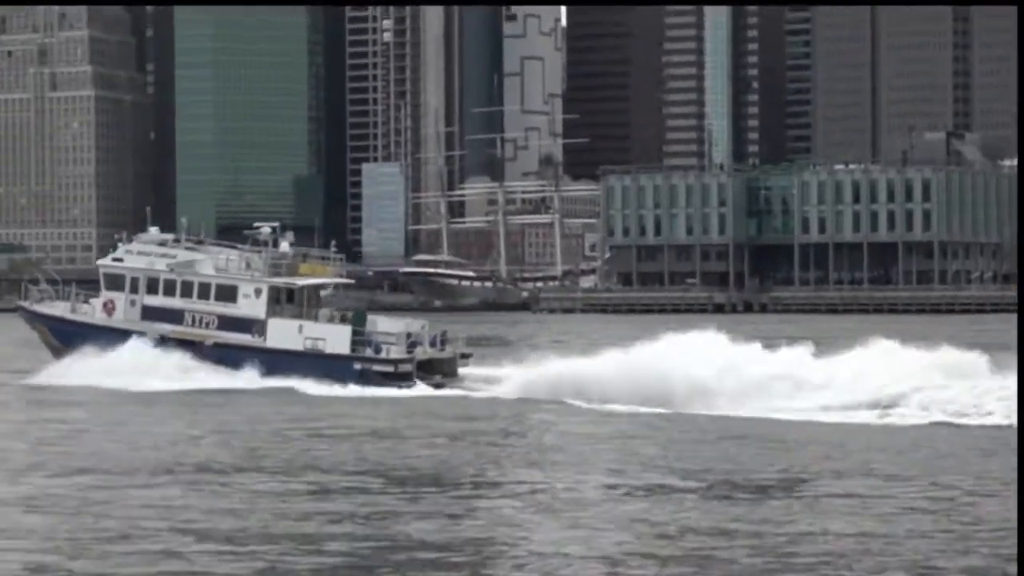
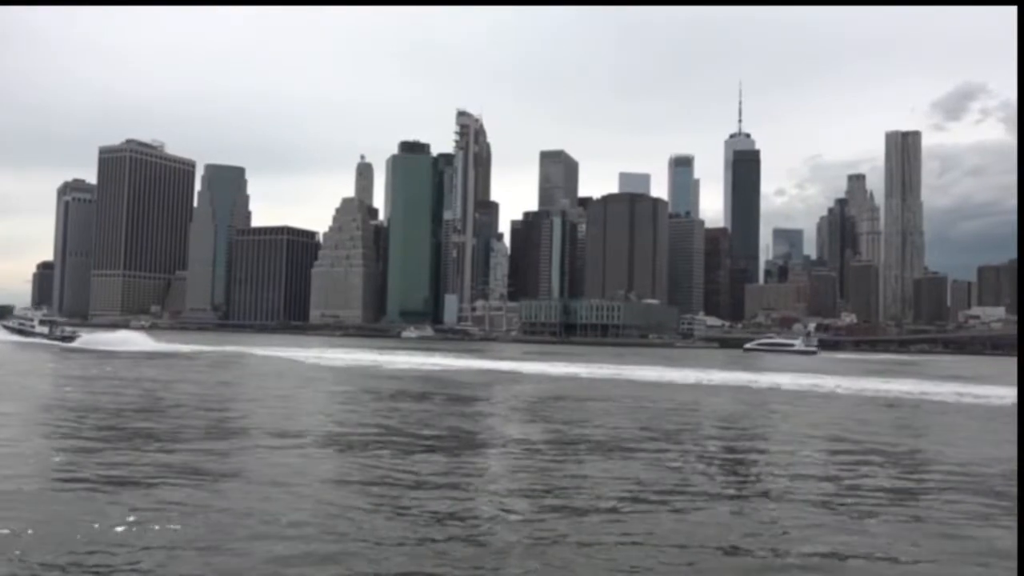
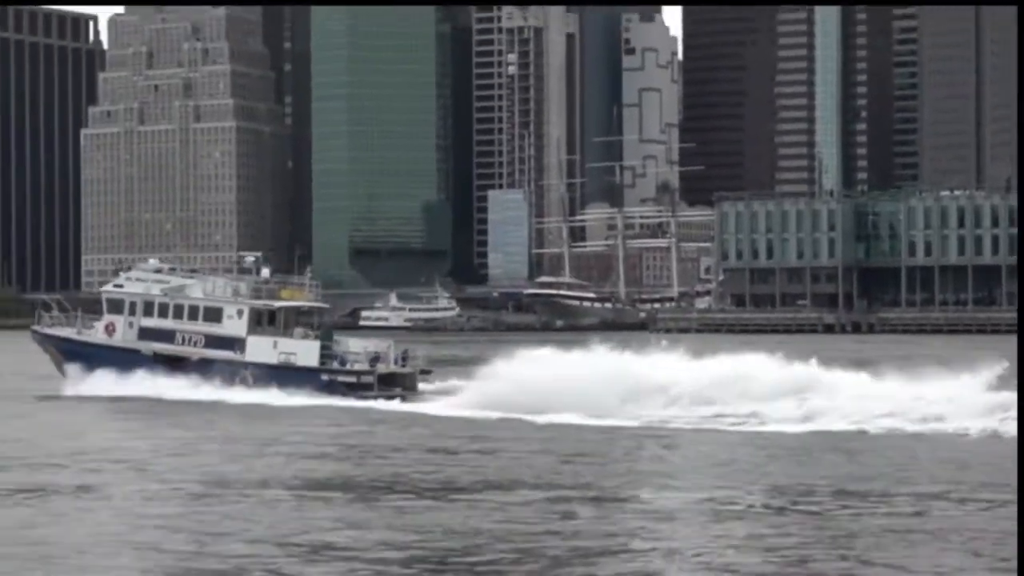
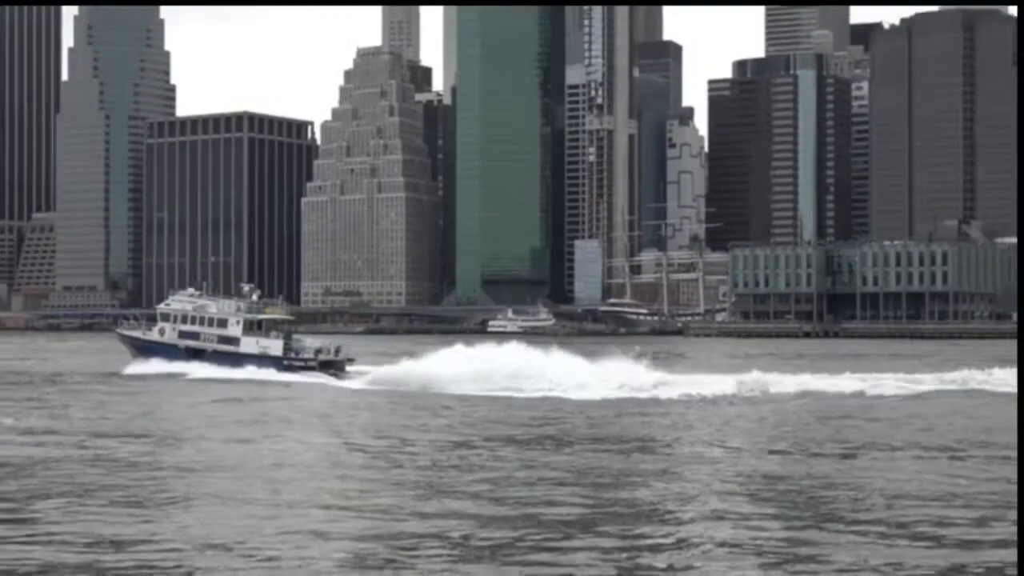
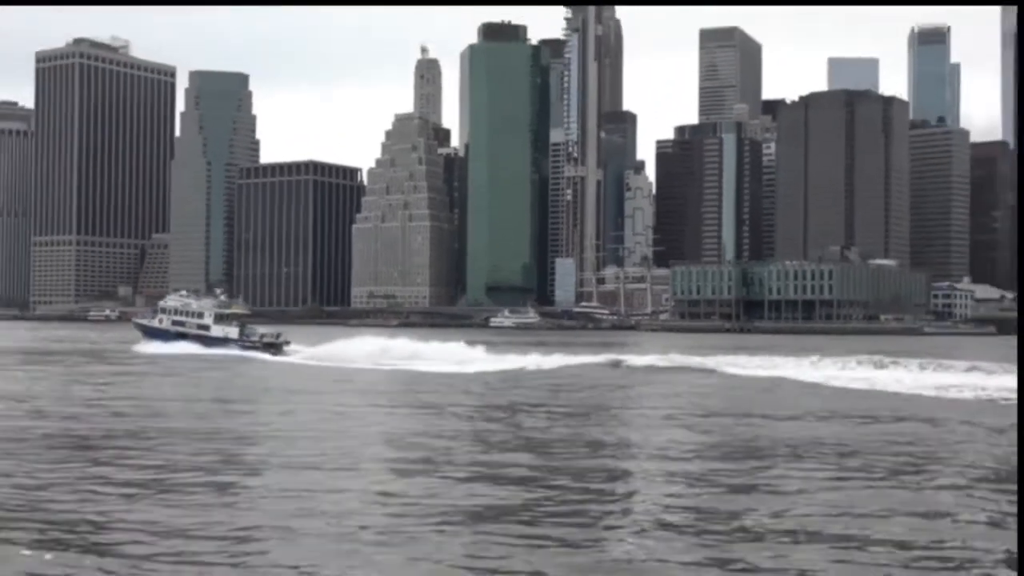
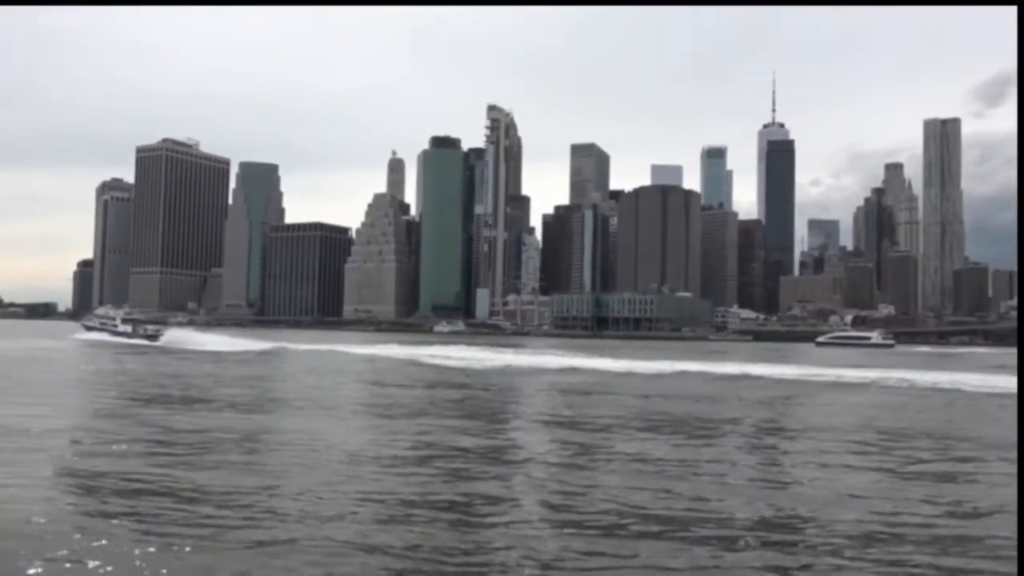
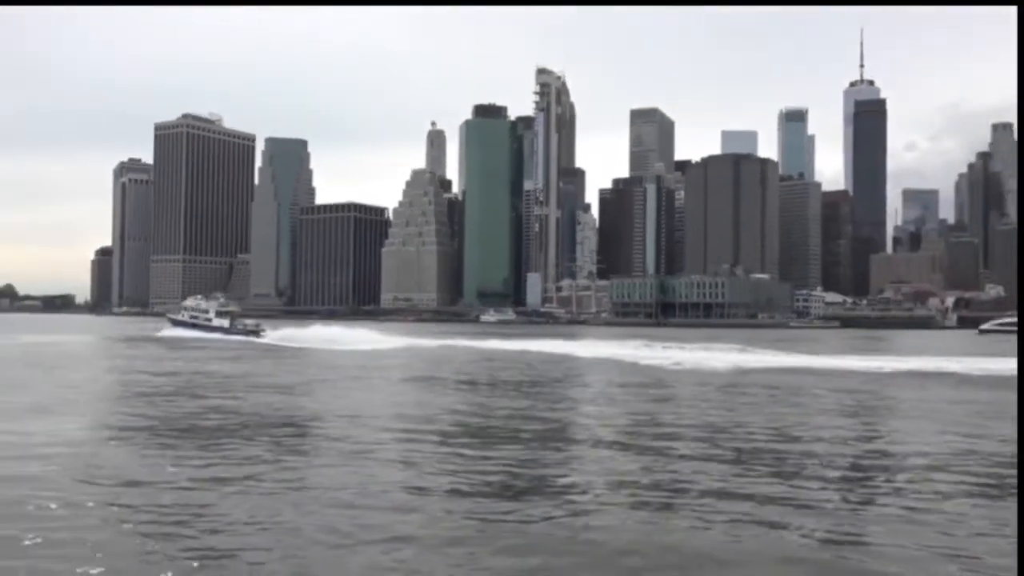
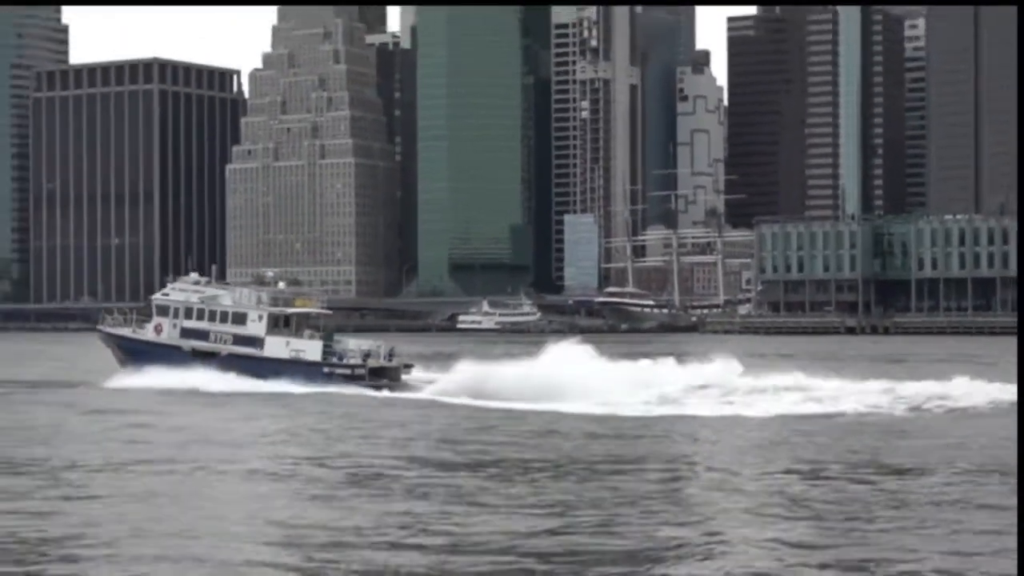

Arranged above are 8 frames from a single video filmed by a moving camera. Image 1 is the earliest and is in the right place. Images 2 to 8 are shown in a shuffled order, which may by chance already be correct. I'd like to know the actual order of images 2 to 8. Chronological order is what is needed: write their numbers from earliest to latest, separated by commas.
3, 8, 4, 5, 7, 6, 2
